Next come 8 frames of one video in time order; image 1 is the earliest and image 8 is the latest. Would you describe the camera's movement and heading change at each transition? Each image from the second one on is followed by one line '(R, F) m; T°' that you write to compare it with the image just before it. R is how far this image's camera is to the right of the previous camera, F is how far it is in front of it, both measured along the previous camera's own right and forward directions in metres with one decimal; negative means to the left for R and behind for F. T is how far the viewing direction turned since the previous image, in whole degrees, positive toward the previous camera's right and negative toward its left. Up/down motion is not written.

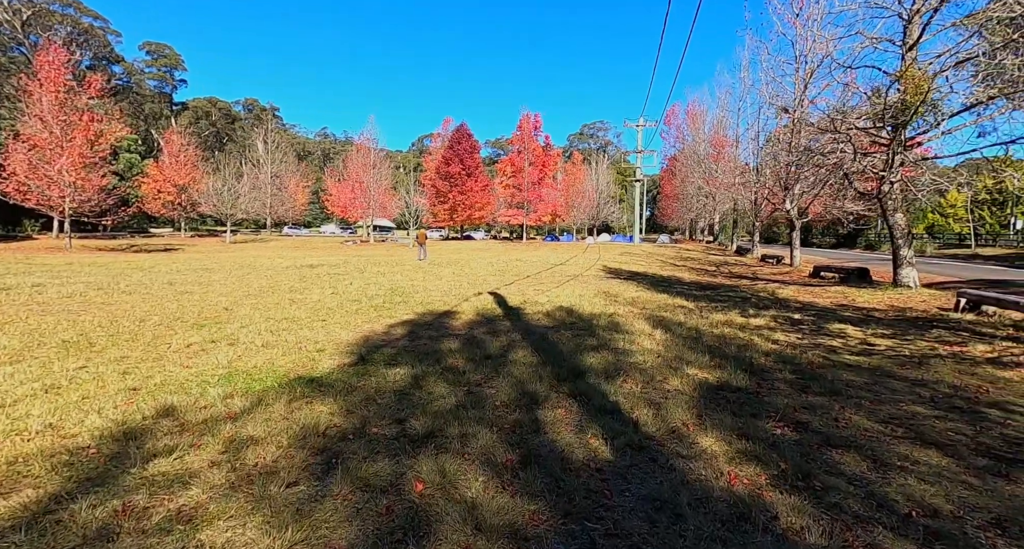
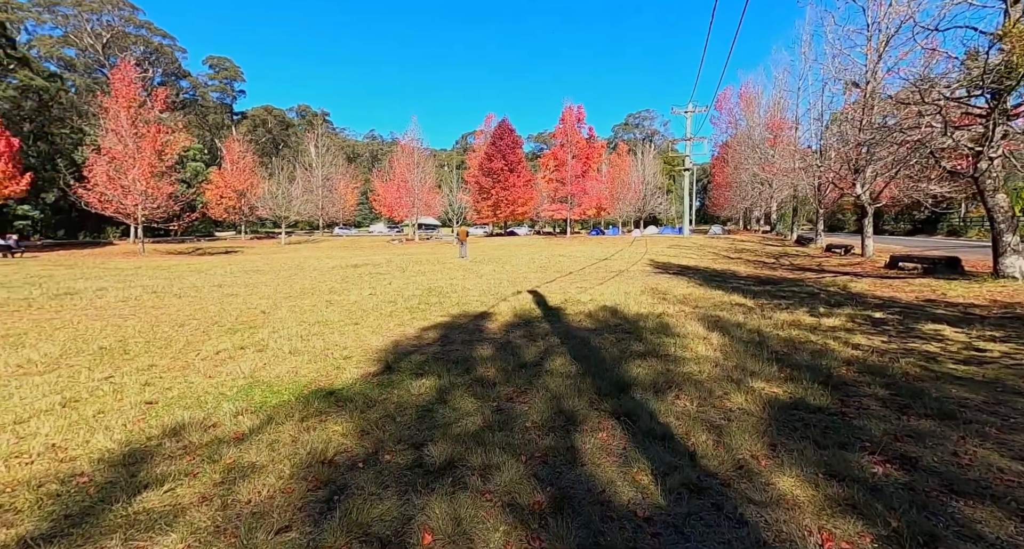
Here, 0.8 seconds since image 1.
(+0.1, +0.4) m; -5°
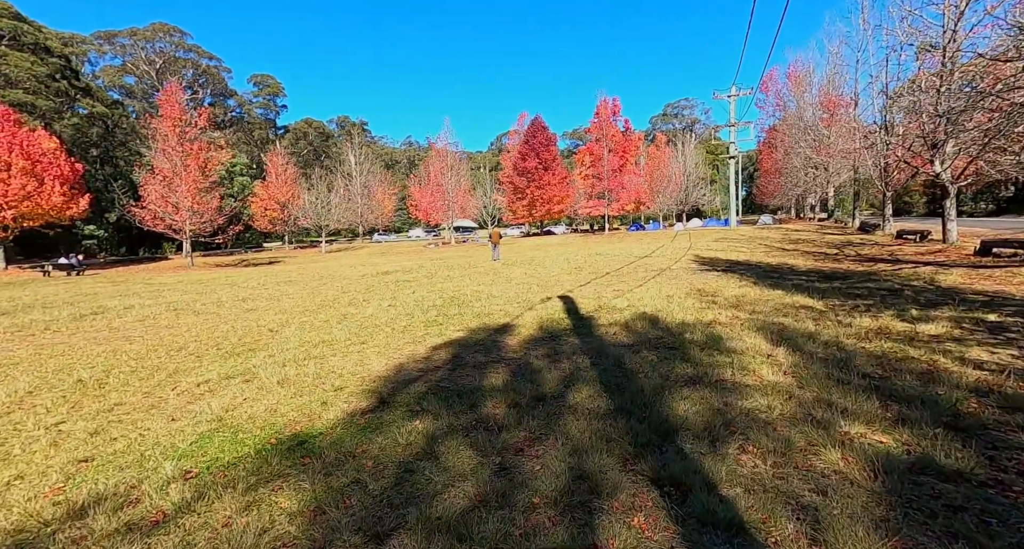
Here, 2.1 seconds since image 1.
(+0.2, +0.8) m; -5°
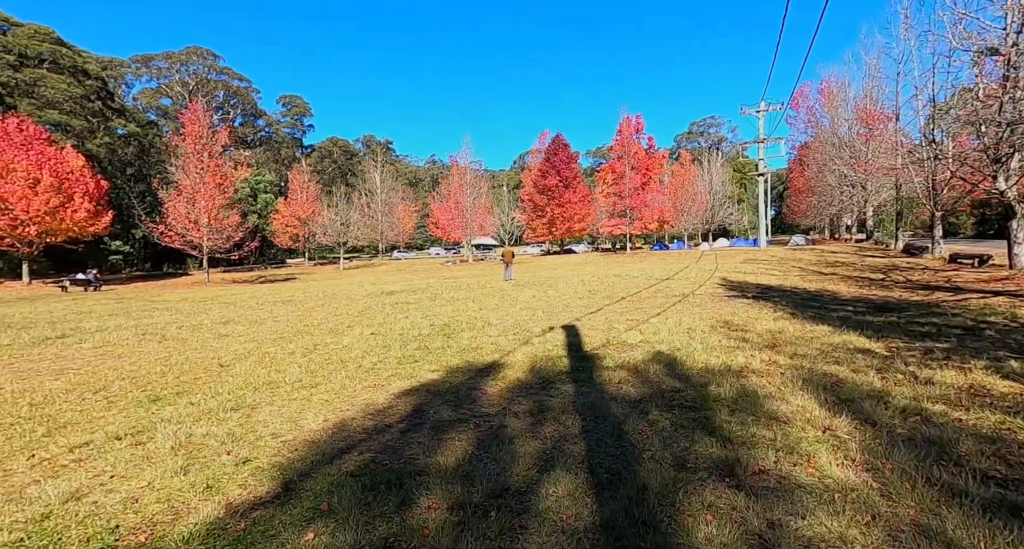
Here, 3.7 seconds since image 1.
(+0.3, +1.0) m; -3°
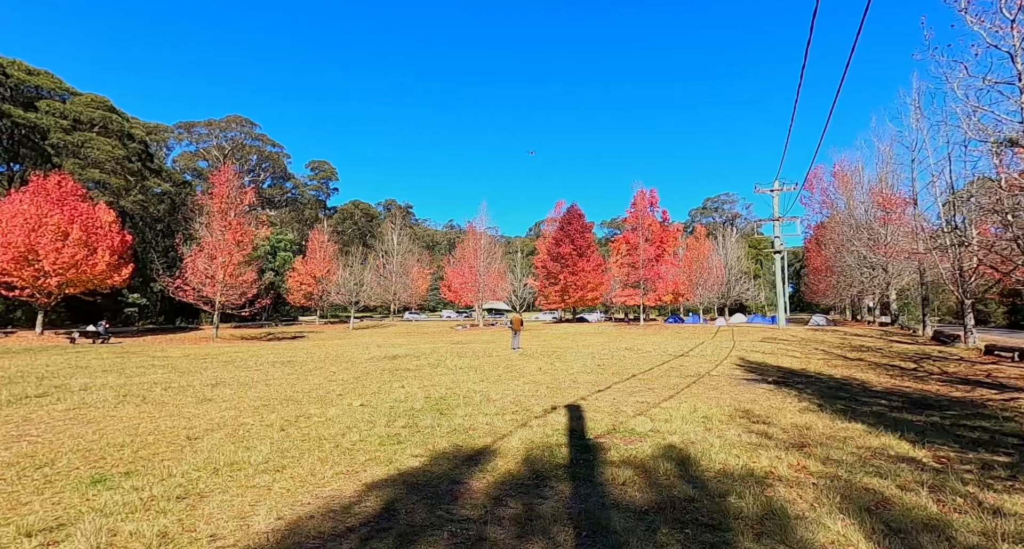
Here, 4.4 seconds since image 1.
(+0.1, +0.4) m; -2°
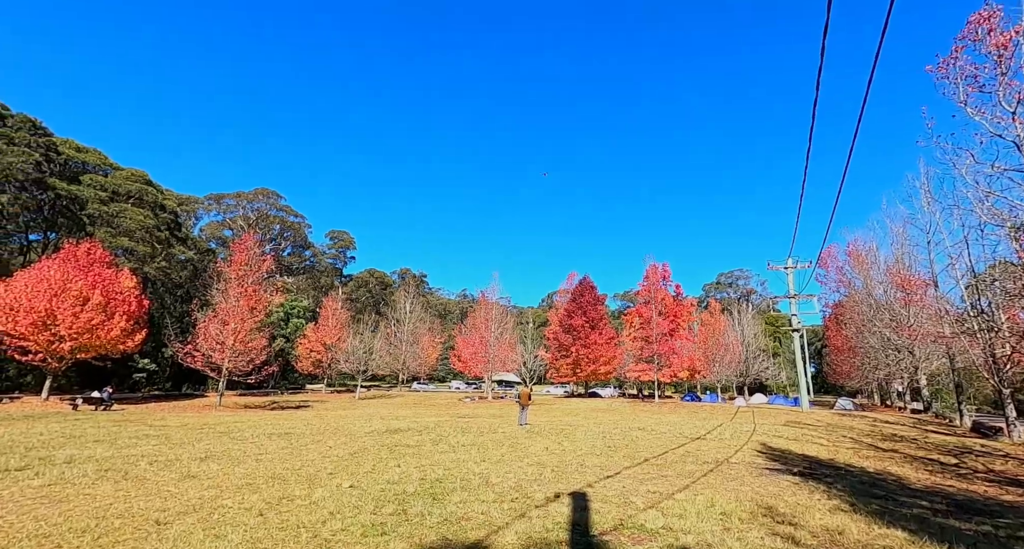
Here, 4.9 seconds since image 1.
(+0.1, +0.2) m; -2°
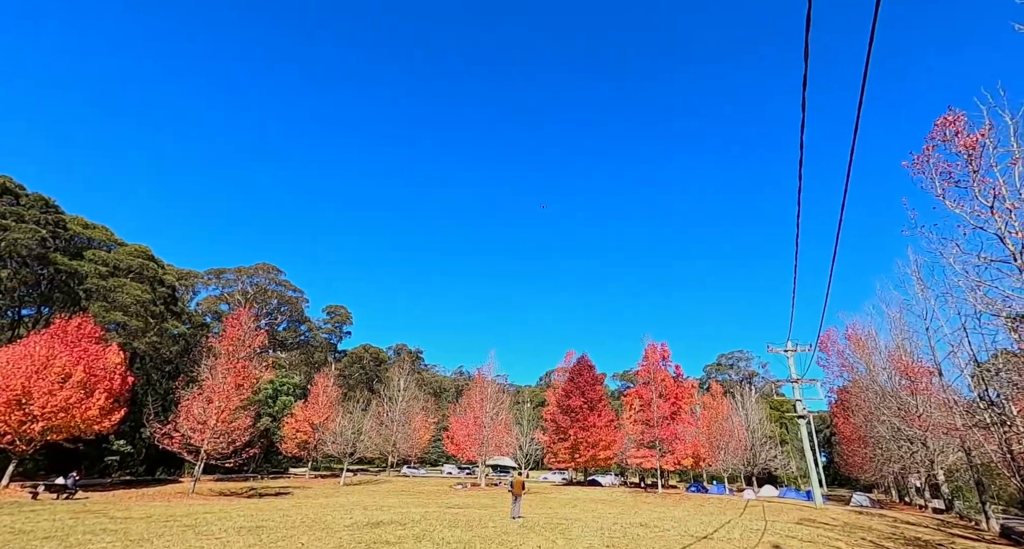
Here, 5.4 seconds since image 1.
(+0.1, +0.2) m; 0°
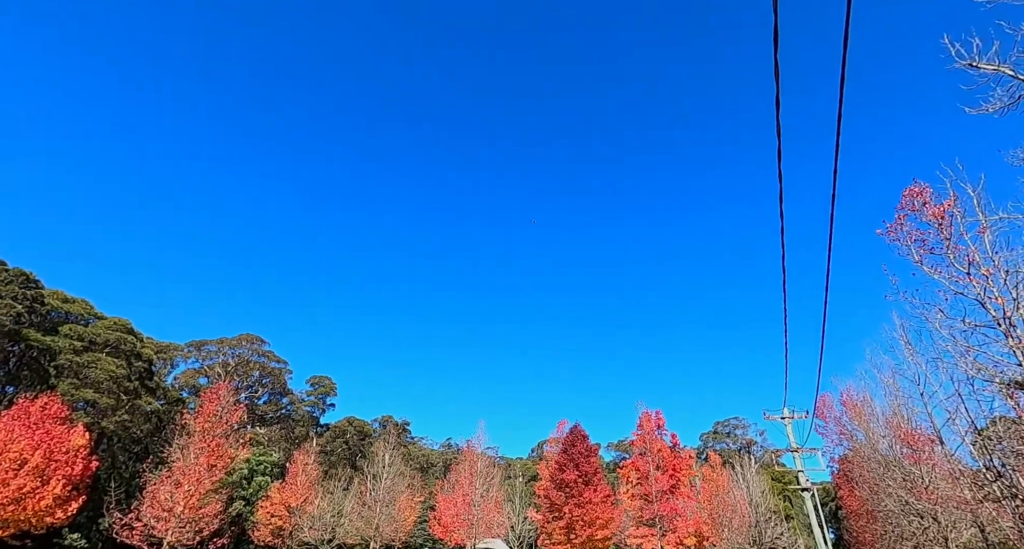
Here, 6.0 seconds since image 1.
(0.0, +0.3) m; +1°
